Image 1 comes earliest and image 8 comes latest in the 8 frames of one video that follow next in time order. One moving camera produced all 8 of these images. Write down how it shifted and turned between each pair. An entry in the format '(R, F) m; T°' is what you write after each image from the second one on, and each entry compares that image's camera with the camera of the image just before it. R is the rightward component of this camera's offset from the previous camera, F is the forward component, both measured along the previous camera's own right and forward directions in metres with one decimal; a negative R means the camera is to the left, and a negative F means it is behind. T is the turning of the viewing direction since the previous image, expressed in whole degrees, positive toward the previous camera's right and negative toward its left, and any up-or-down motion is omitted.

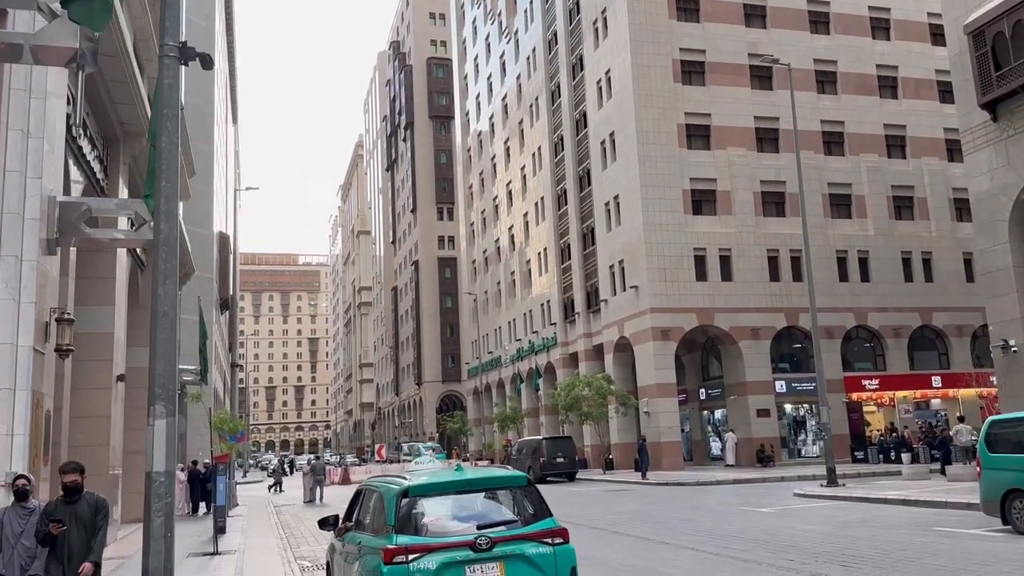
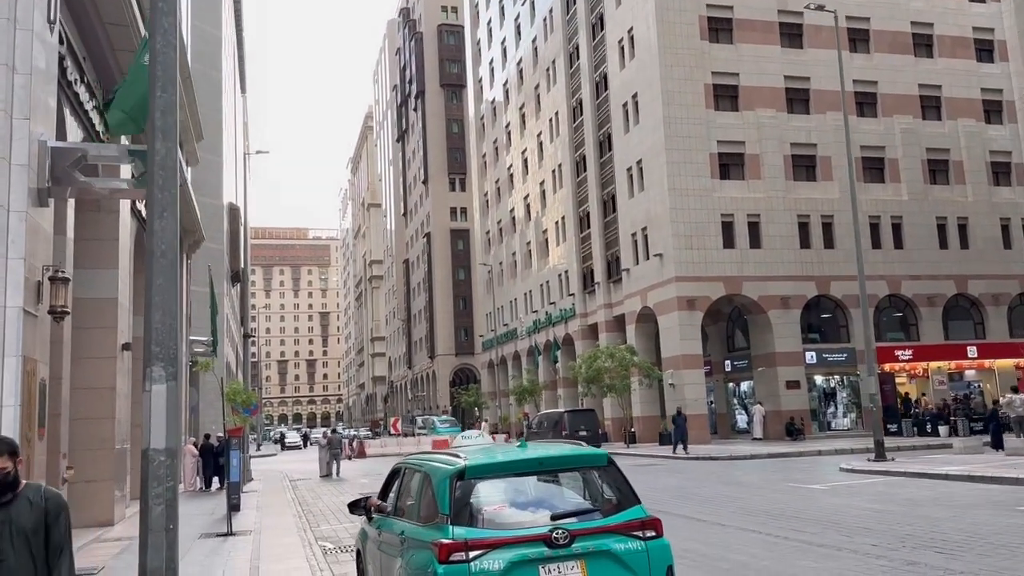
(-0.5, +1.4) m; -1°
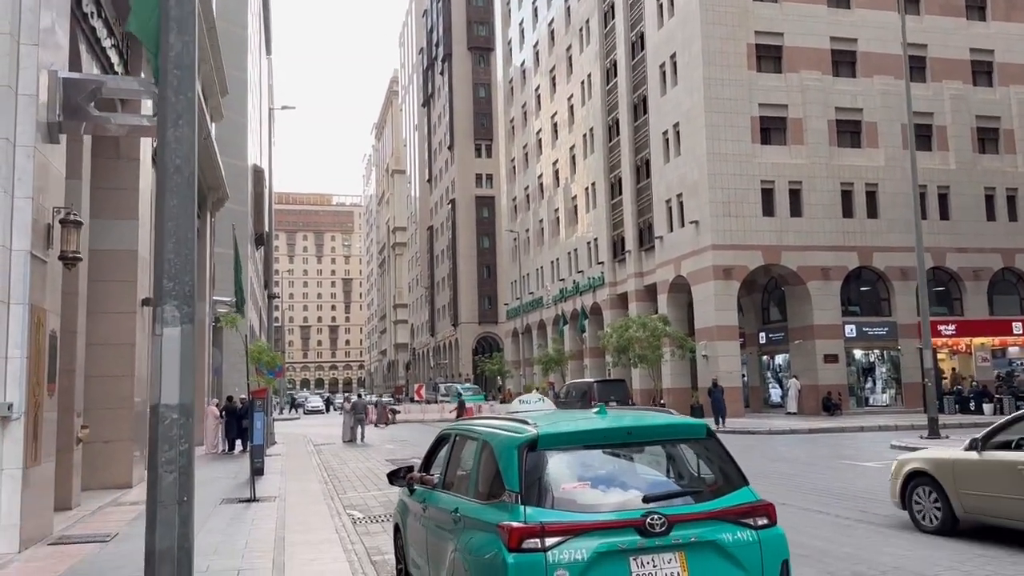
(-0.4, +1.1) m; -1°
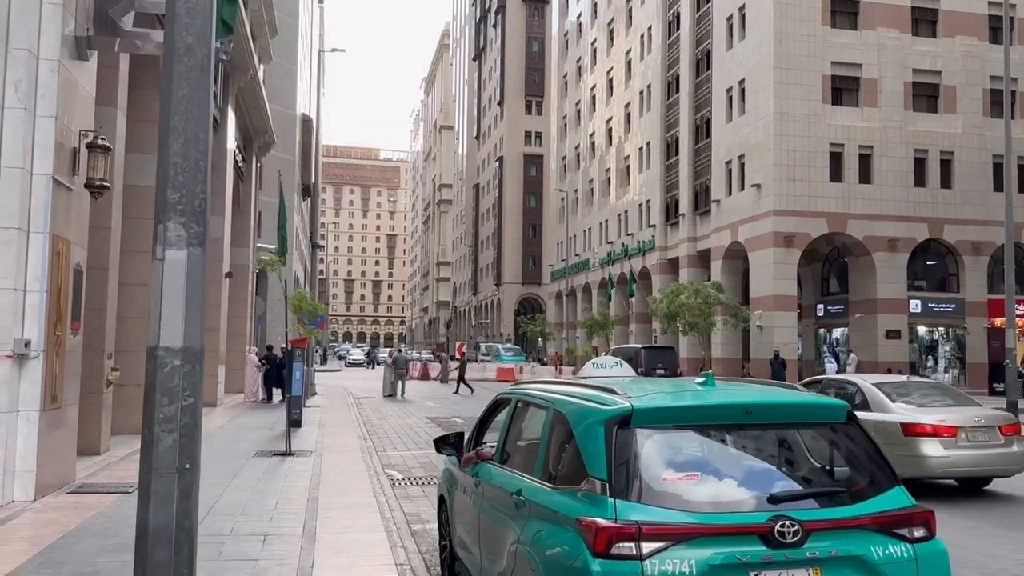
(-0.2, +1.1) m; -3°
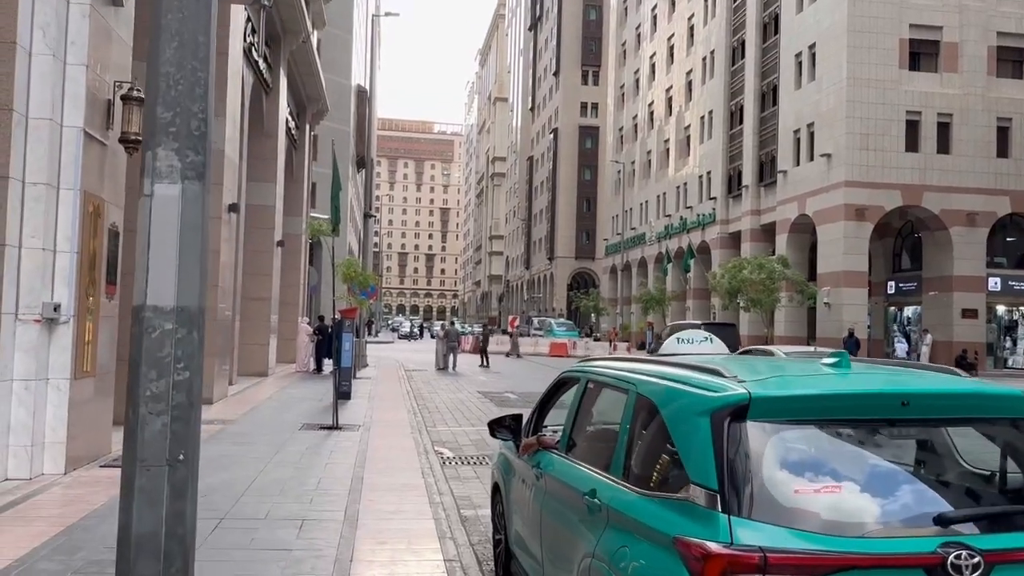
(-0.1, +0.9) m; -4°
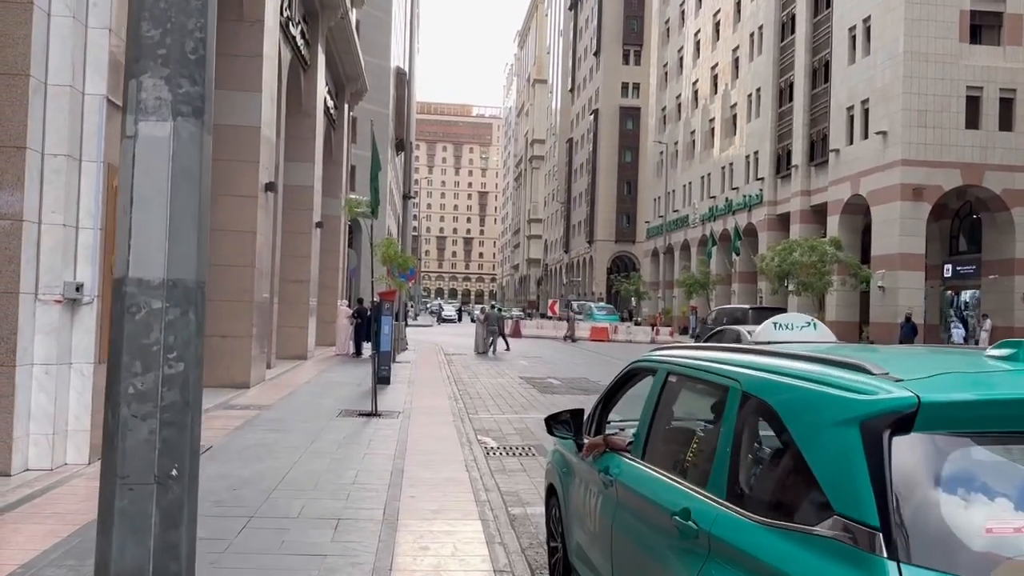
(-0.1, +0.7) m; -3°
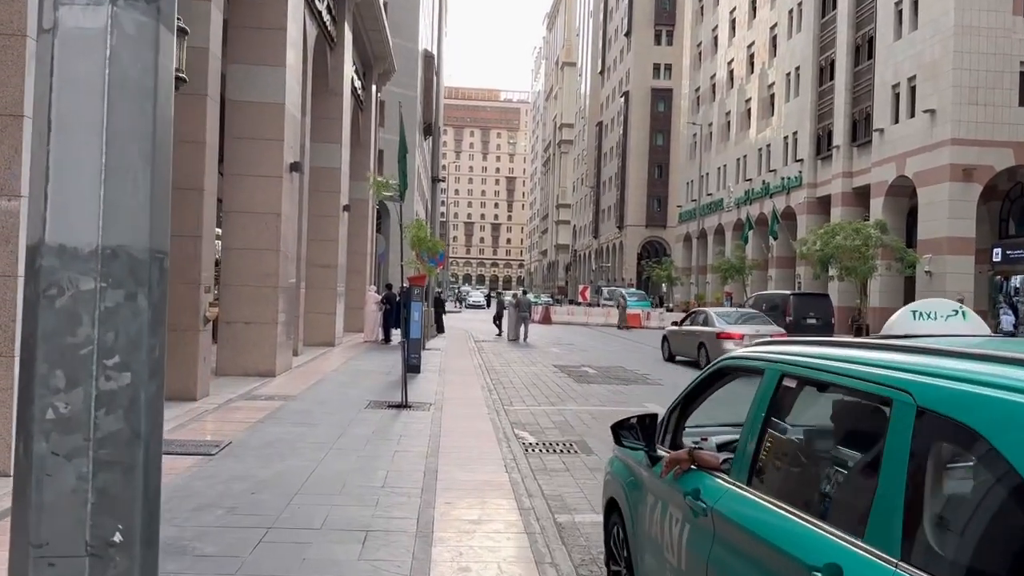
(-0.2, +0.8) m; -2°
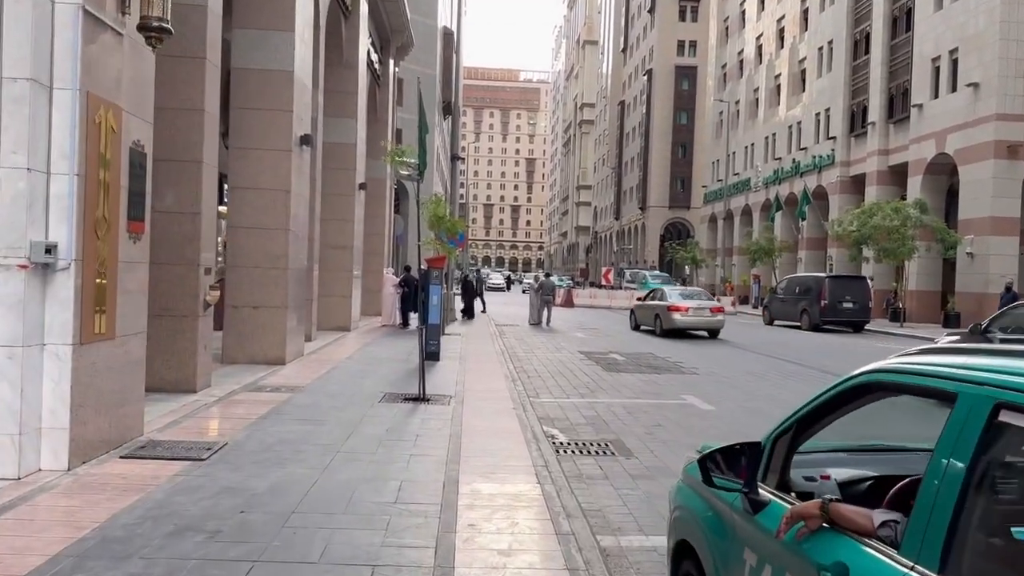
(-0.1, +1.1) m; -1°
